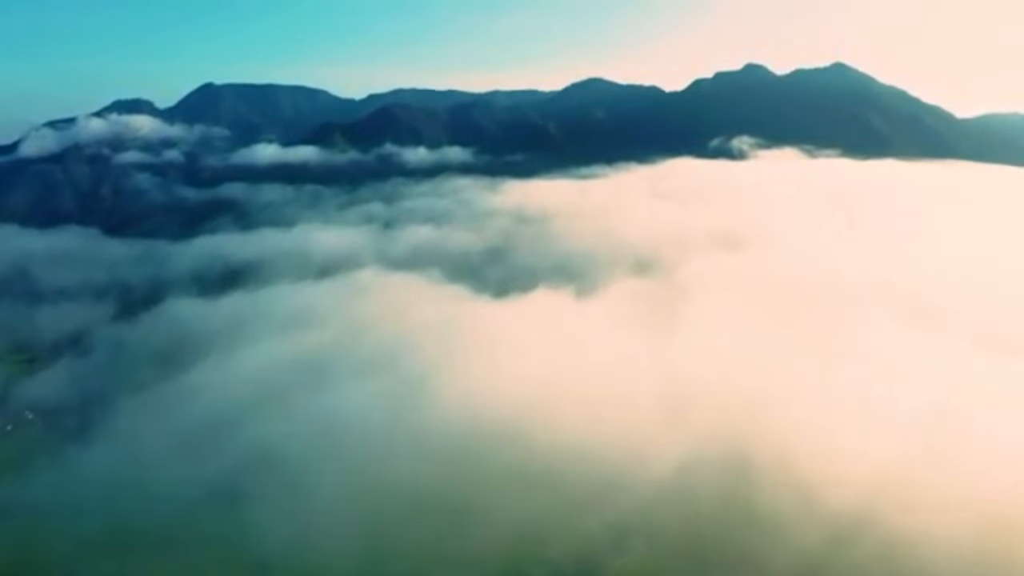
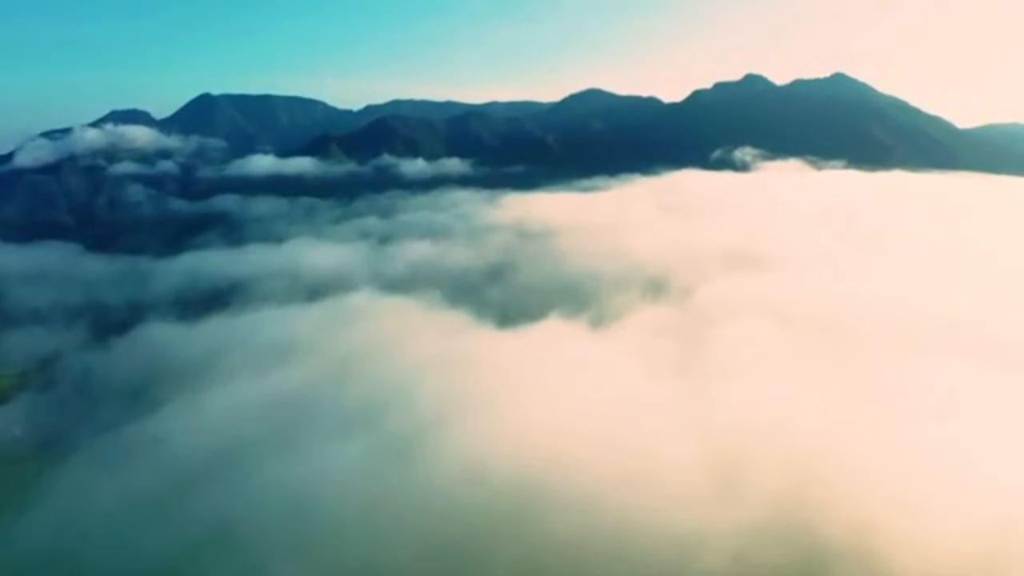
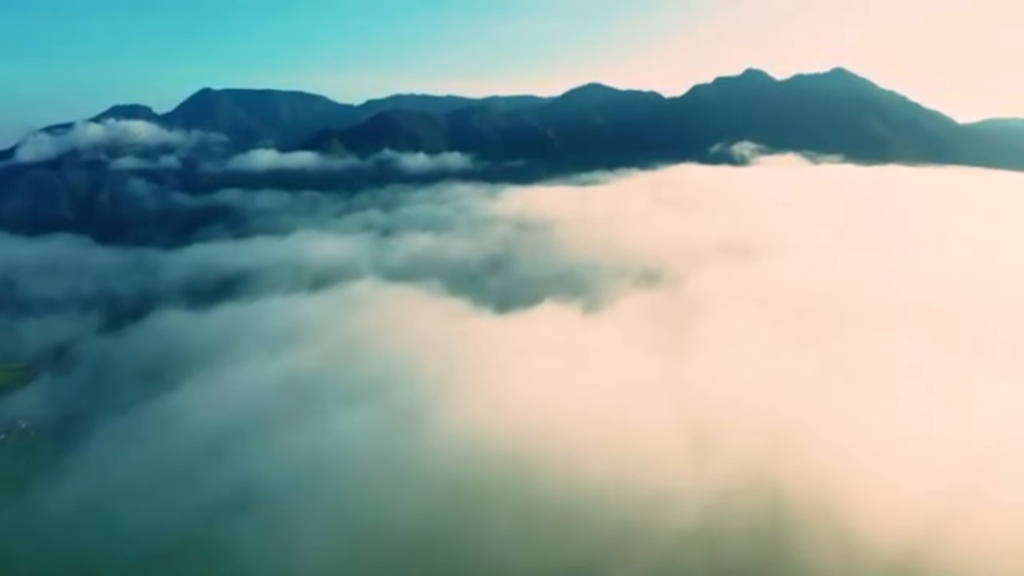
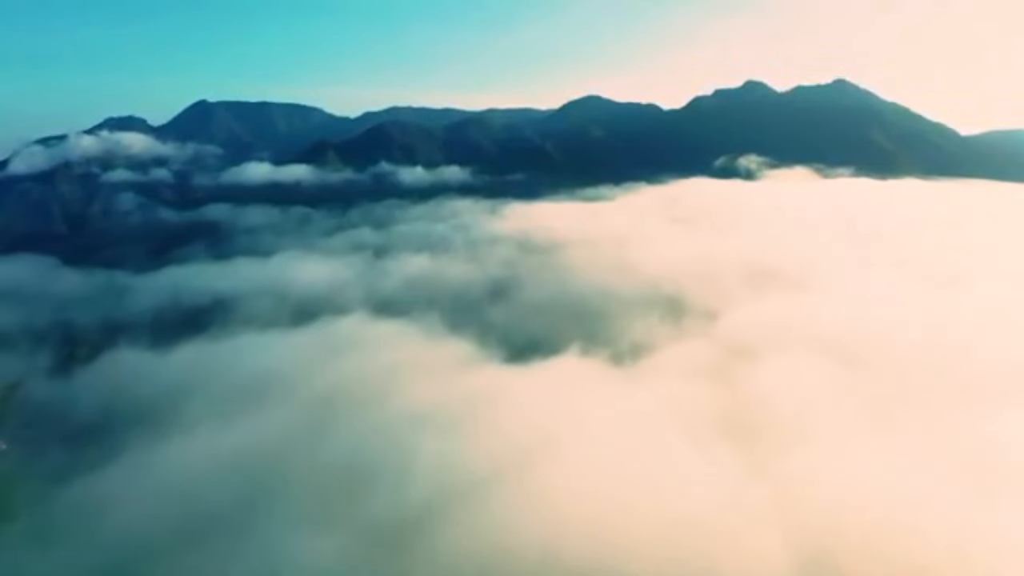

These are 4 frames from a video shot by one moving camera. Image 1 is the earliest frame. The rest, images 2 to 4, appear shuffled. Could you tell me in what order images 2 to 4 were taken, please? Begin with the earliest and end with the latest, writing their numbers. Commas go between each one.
3, 2, 4
